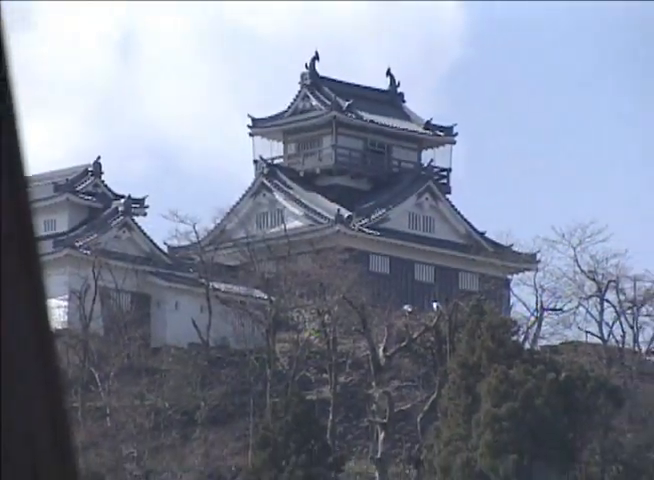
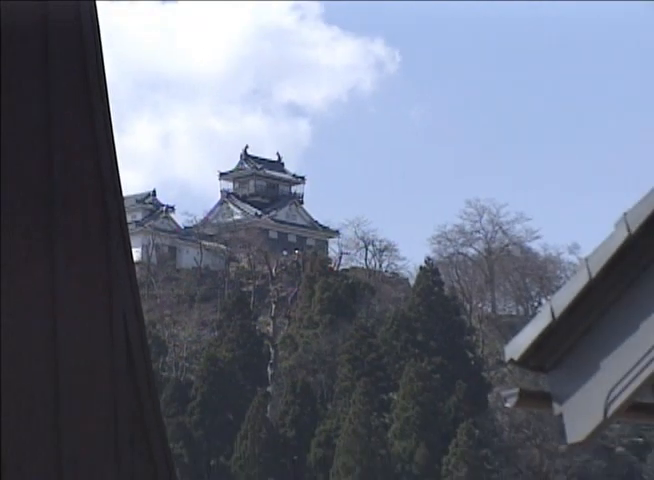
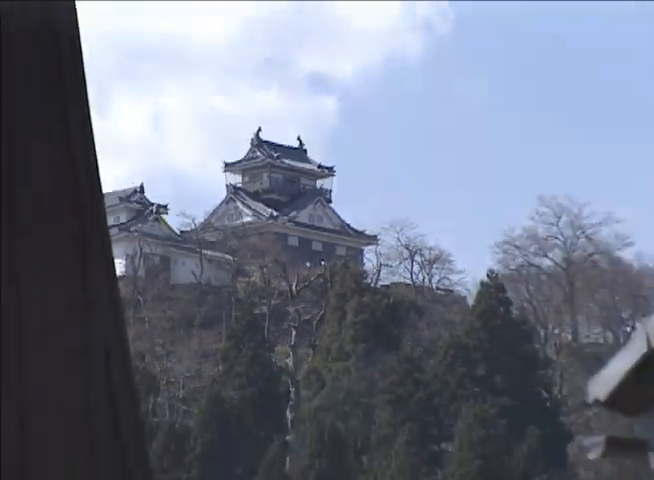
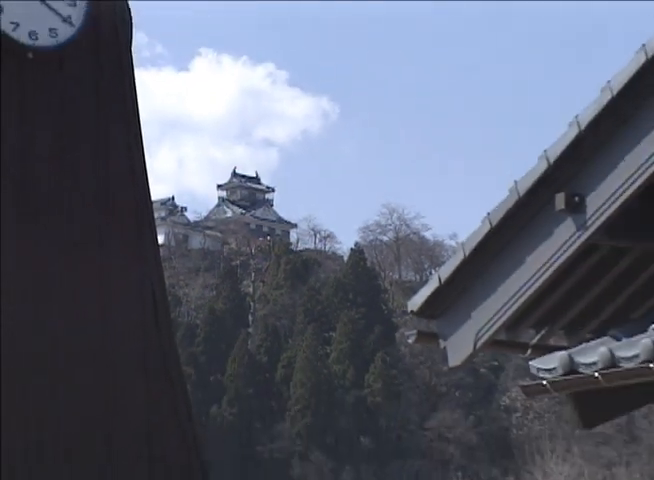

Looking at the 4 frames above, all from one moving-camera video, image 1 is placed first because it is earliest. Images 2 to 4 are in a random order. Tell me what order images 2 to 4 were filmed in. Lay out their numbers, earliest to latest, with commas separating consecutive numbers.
3, 2, 4
